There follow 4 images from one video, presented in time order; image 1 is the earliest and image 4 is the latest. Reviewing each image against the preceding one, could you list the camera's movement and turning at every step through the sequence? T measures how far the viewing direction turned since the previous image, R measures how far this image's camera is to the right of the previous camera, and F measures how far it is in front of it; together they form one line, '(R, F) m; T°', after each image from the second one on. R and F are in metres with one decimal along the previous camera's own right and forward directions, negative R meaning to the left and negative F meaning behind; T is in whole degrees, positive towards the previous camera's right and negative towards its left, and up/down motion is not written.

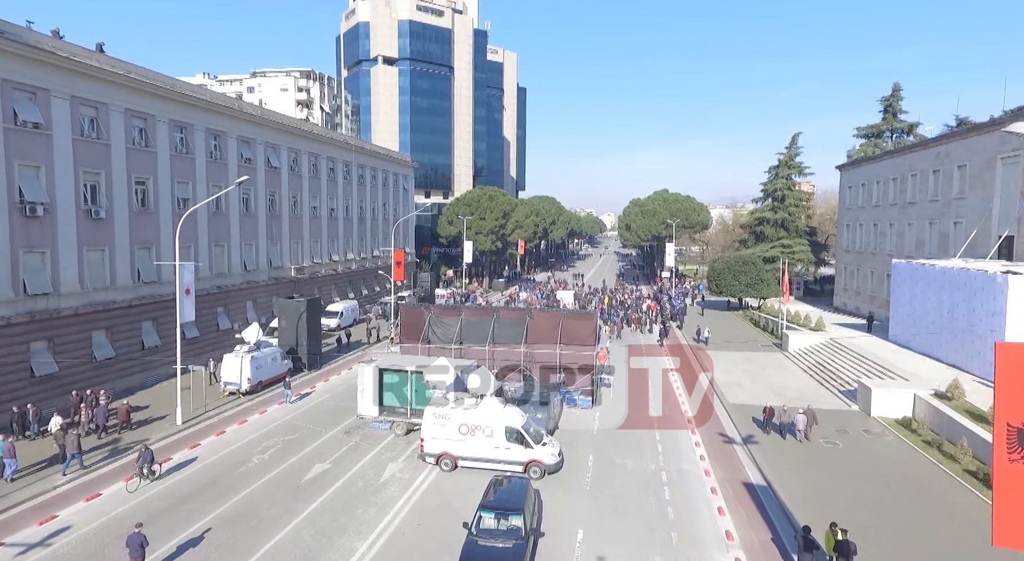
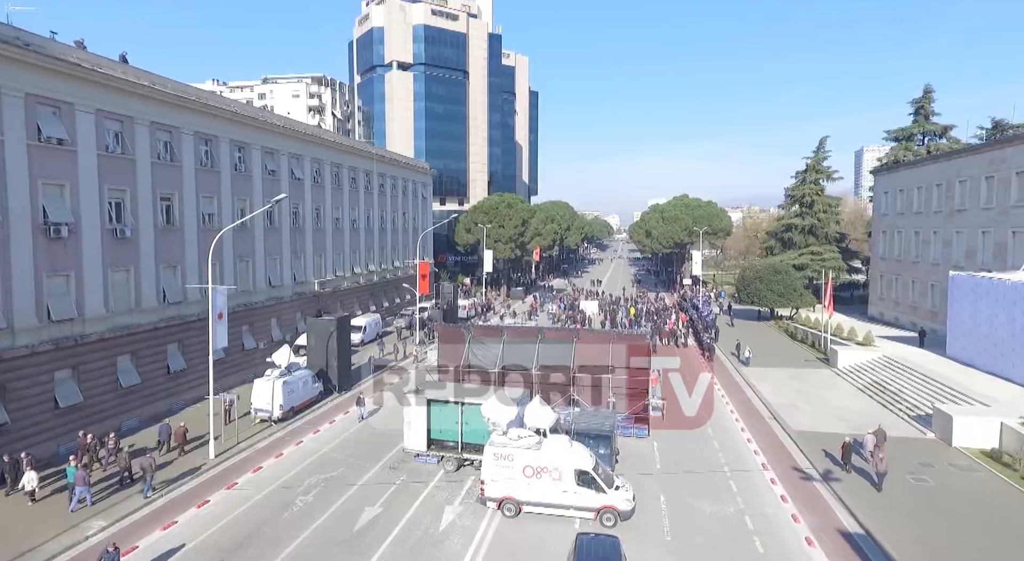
(-1.6, +1.4) m; 0°
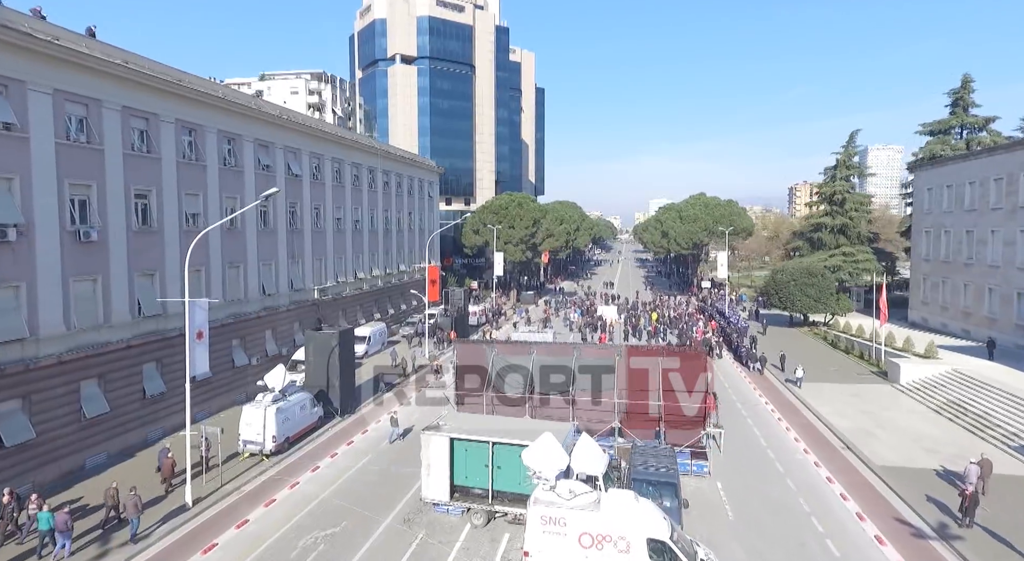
(-1.0, +3.5) m; 0°
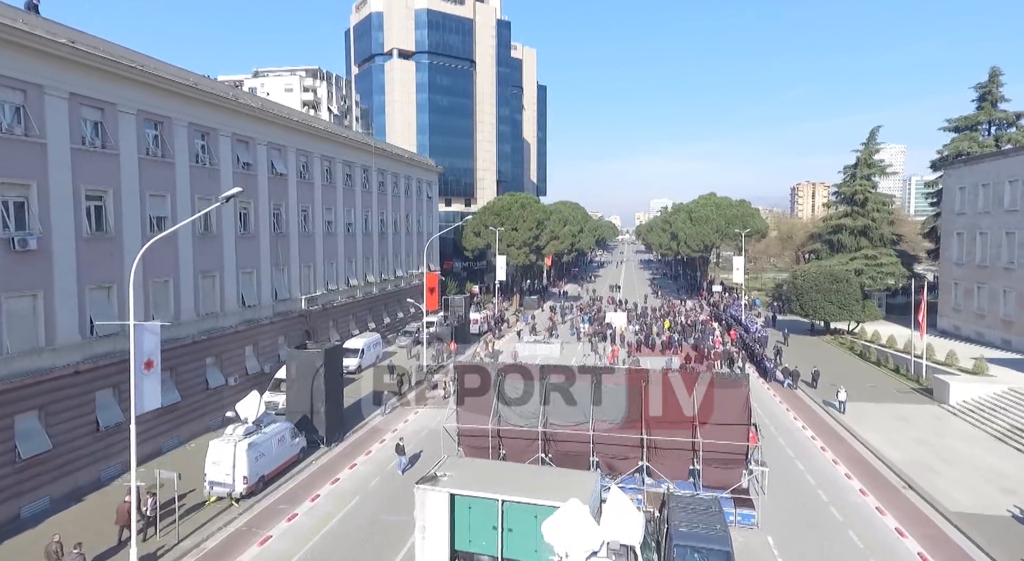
(-0.3, +2.9) m; 0°
